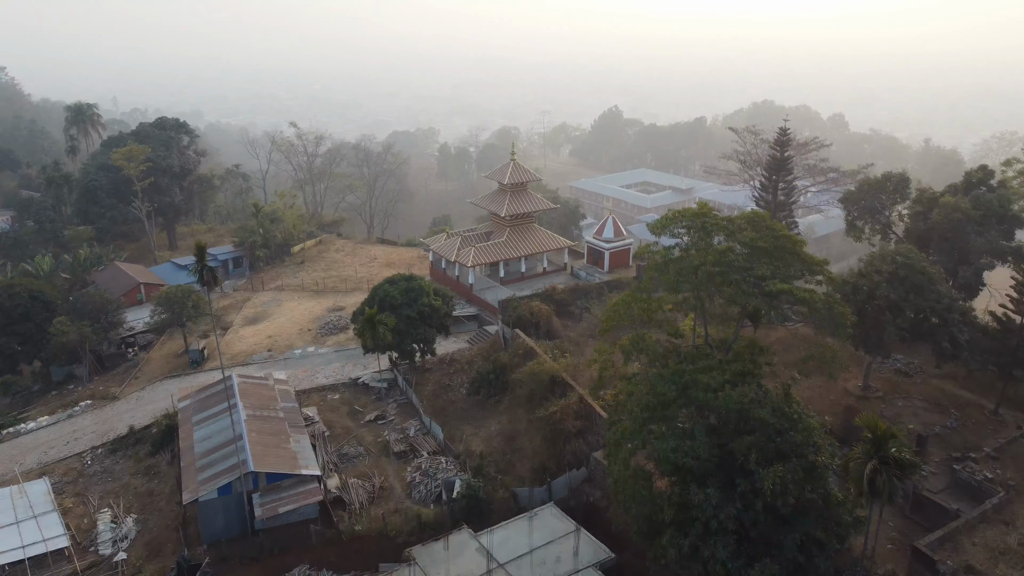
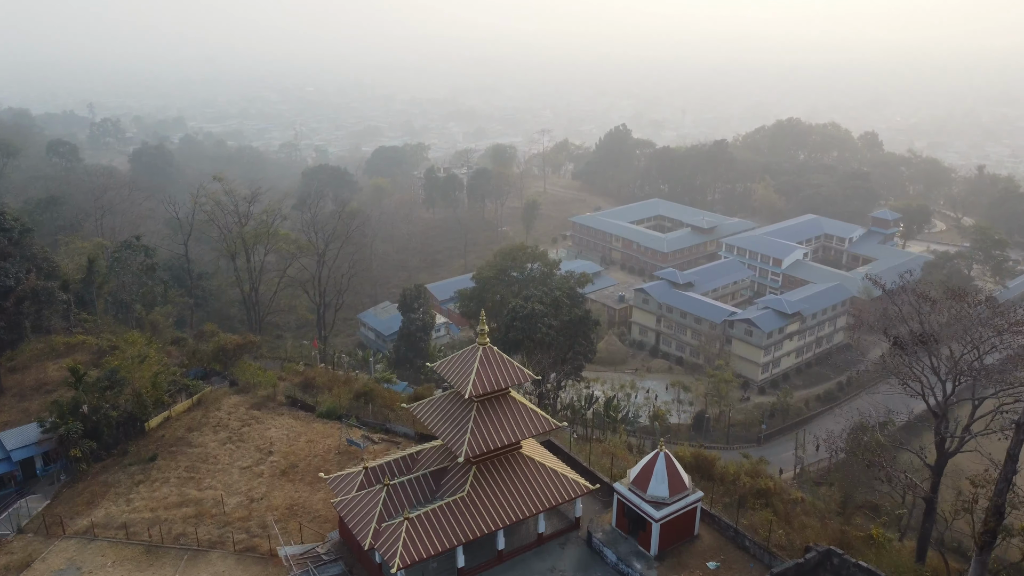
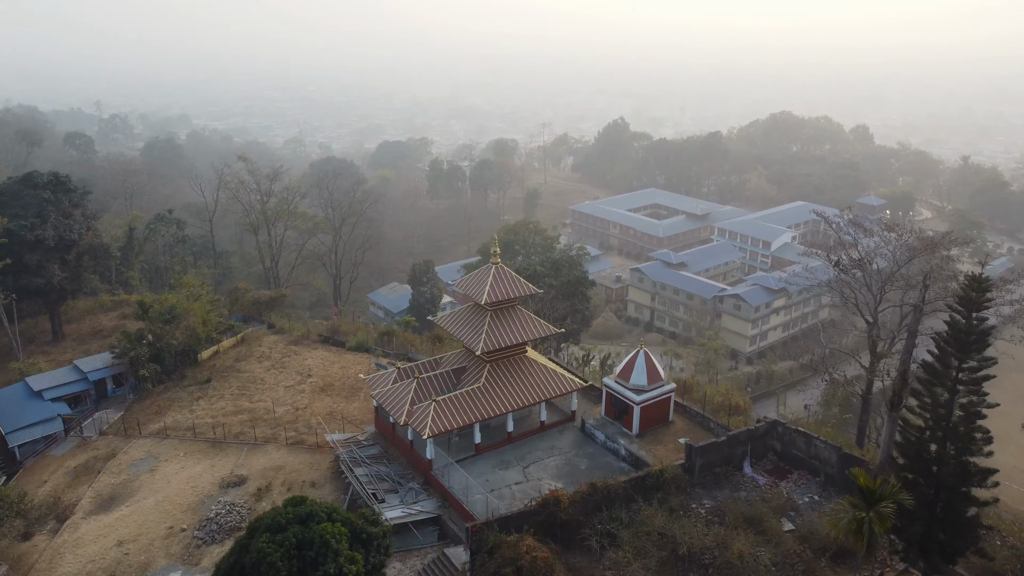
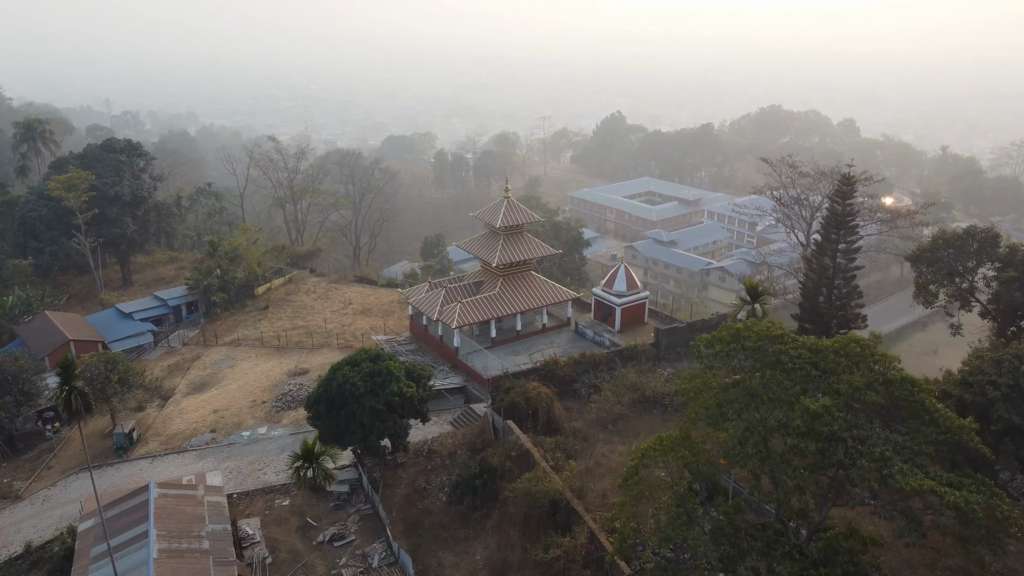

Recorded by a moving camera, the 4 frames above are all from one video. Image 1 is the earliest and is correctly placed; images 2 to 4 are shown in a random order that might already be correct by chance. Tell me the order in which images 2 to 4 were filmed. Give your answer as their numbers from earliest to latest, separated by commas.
4, 3, 2
